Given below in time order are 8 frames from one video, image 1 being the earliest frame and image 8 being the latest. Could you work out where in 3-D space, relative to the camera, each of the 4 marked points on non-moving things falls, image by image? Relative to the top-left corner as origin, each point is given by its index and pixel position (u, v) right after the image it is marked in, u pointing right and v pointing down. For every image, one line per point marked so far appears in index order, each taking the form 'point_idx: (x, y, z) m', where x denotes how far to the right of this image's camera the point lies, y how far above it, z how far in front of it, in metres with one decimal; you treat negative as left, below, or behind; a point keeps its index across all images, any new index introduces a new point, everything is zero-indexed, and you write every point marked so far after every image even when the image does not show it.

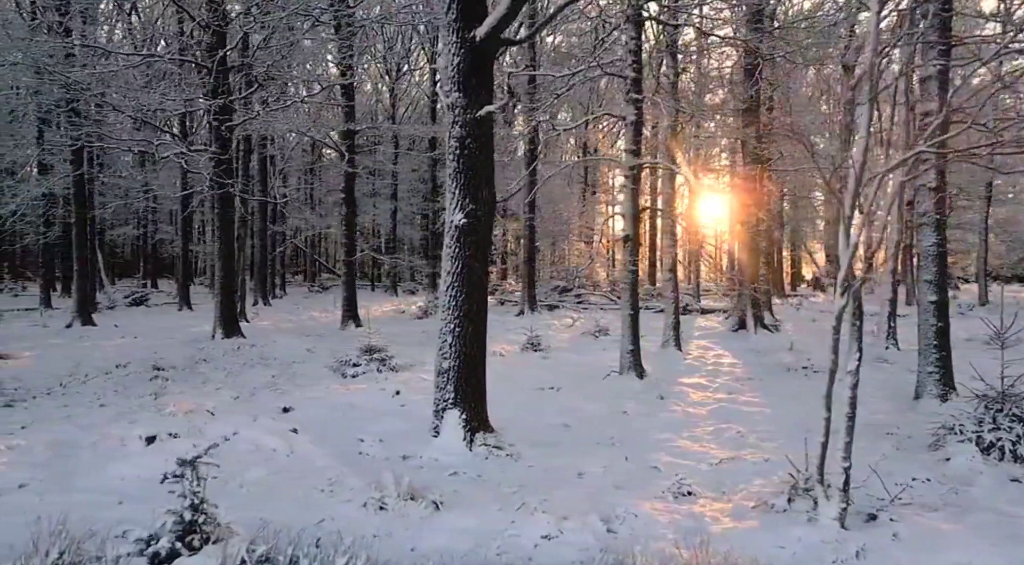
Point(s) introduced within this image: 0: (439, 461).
0: (-0.6, -1.5, +6.4) m
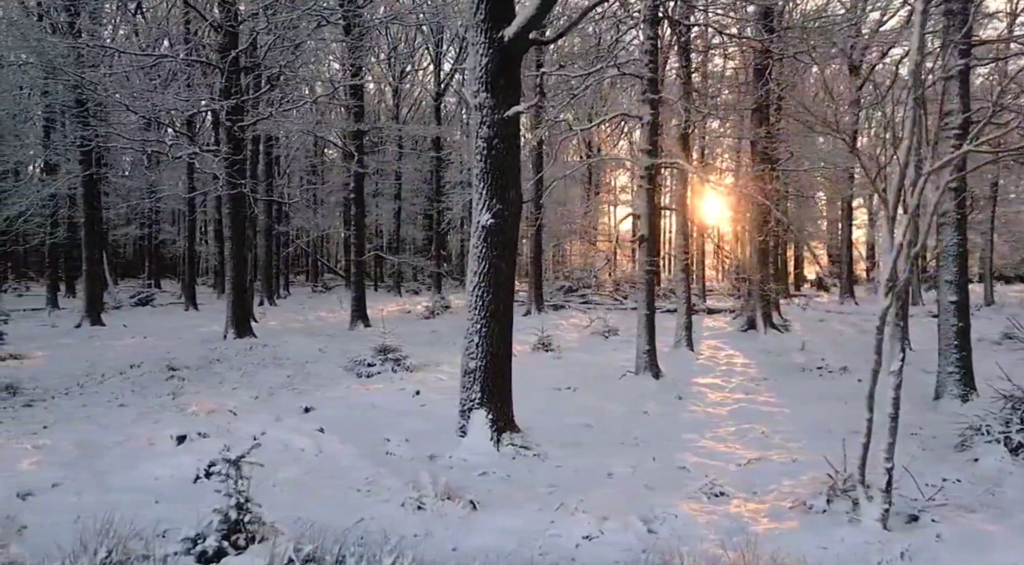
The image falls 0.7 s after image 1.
0: (-0.4, -1.5, +6.4) m
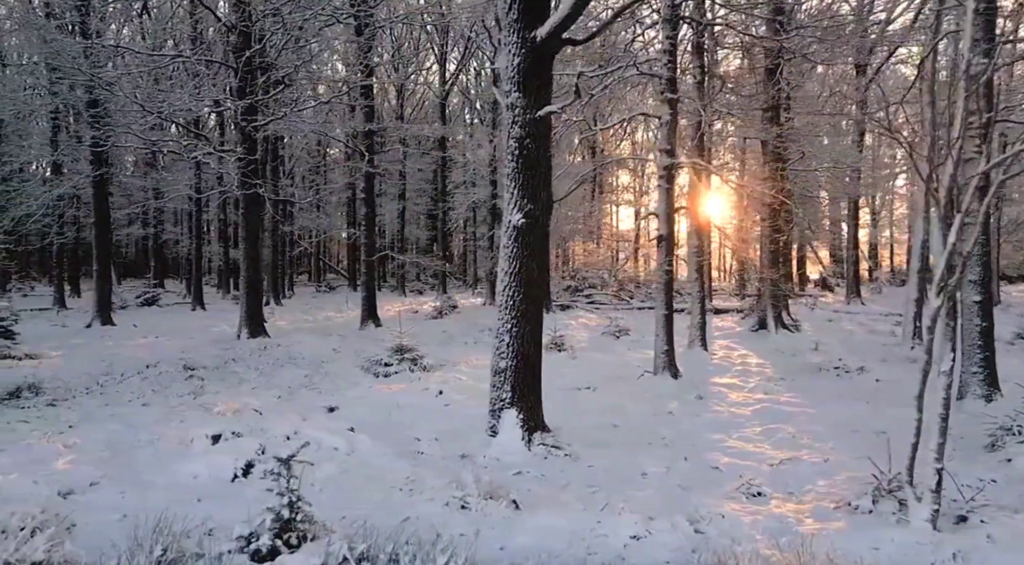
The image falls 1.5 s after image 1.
0: (-0.1, -1.5, +6.4) m
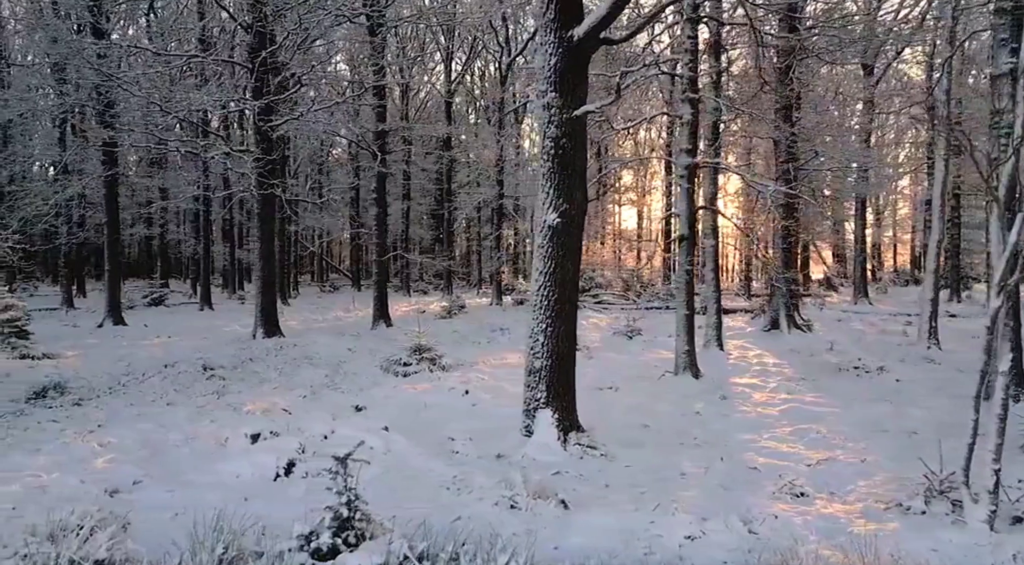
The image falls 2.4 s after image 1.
0: (+0.2, -1.5, +6.4) m
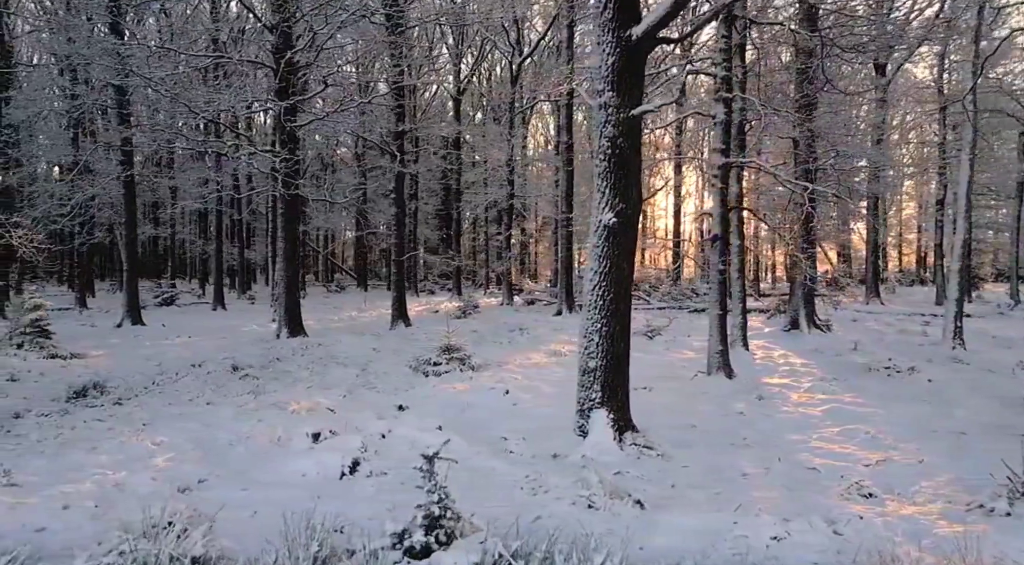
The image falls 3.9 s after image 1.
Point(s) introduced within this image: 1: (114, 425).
0: (+0.7, -1.5, +6.4) m
1: (-4.6, -1.6, +8.9) m
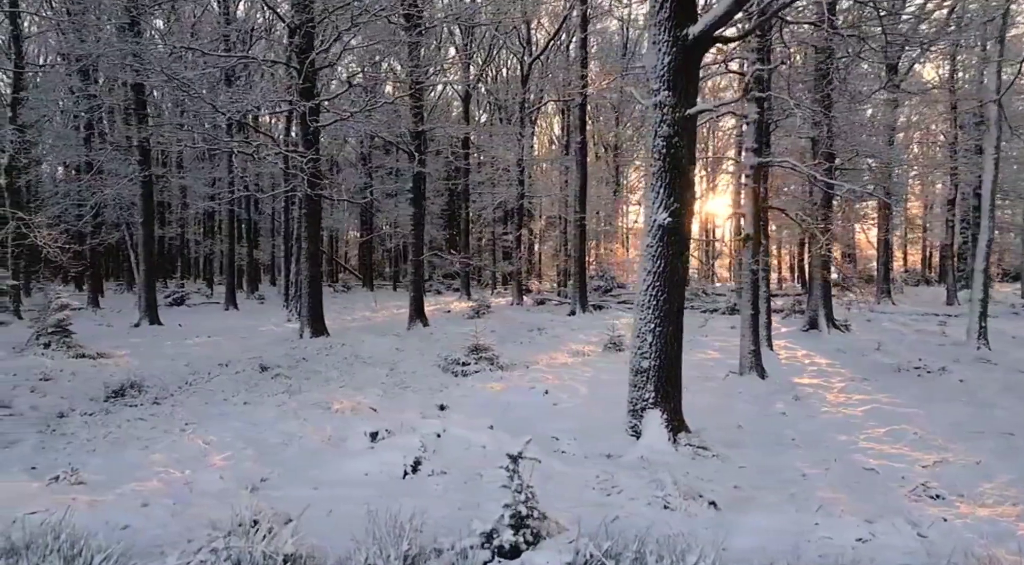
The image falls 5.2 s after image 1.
0: (+1.2, -1.5, +6.4) m
1: (-4.1, -1.6, +9.0) m
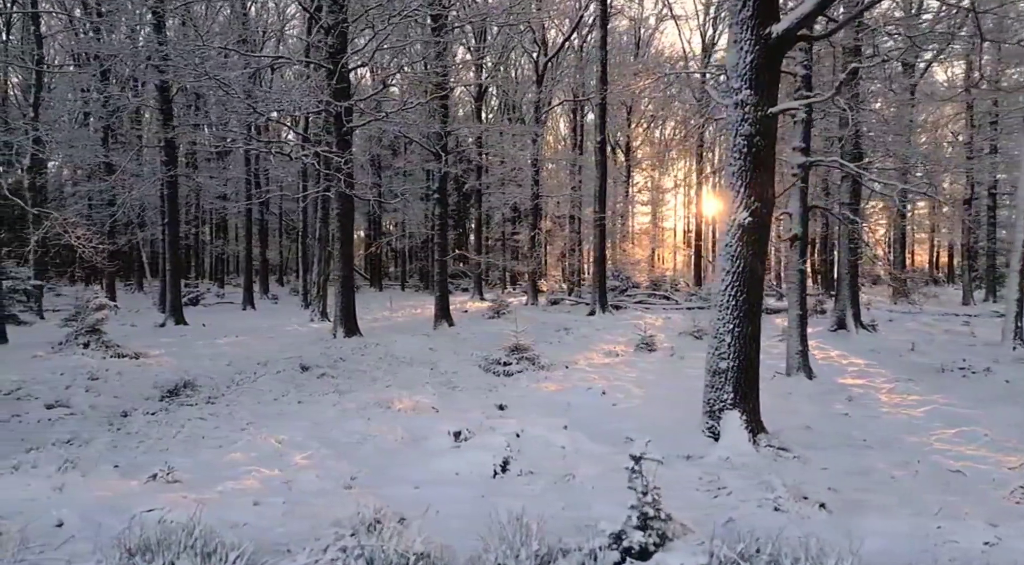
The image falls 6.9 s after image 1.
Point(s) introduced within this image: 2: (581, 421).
0: (+1.8, -1.5, +6.3) m
1: (-3.4, -1.6, +9.1) m
2: (+0.7, -1.4, +7.9) m
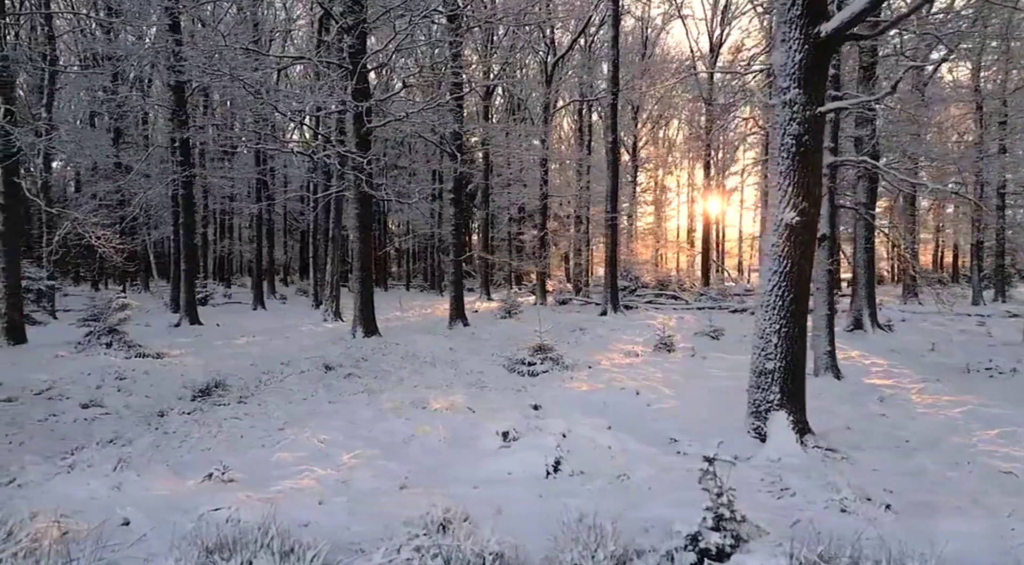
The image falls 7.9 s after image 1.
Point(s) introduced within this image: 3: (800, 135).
0: (+2.2, -1.5, +6.3) m
1: (-3.0, -1.7, +9.1) m
2: (+1.1, -1.4, +7.9) m
3: (+2.4, +1.2, +6.5) m
